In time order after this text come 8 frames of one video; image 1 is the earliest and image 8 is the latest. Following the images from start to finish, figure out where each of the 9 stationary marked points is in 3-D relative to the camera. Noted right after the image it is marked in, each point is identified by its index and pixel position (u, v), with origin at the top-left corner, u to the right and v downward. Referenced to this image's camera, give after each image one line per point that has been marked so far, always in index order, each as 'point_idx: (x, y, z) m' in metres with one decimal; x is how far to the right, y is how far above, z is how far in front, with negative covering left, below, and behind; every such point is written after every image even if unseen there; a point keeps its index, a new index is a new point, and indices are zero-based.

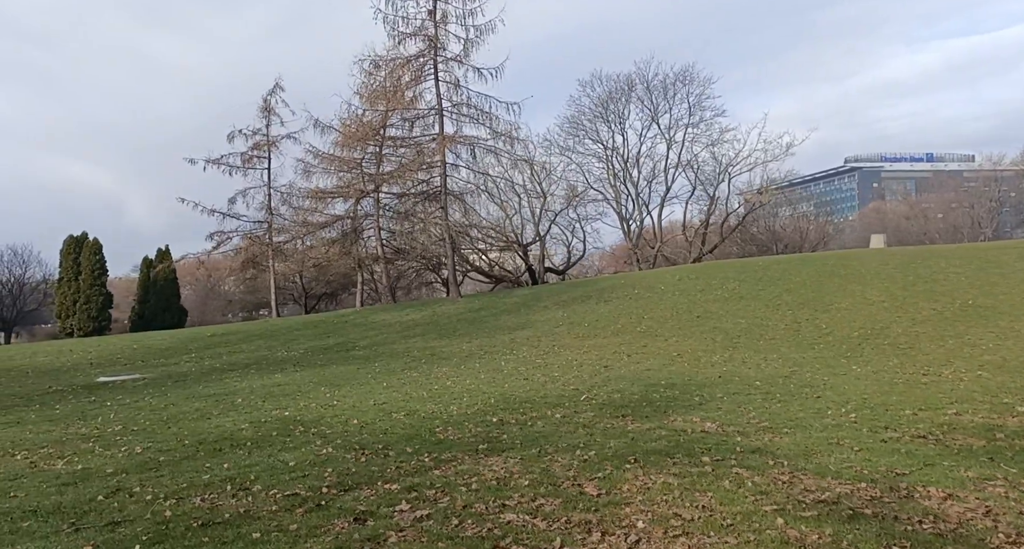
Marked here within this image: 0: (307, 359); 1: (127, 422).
0: (-4.4, -1.6, +14.6) m
1: (-4.7, -1.6, +9.2) m
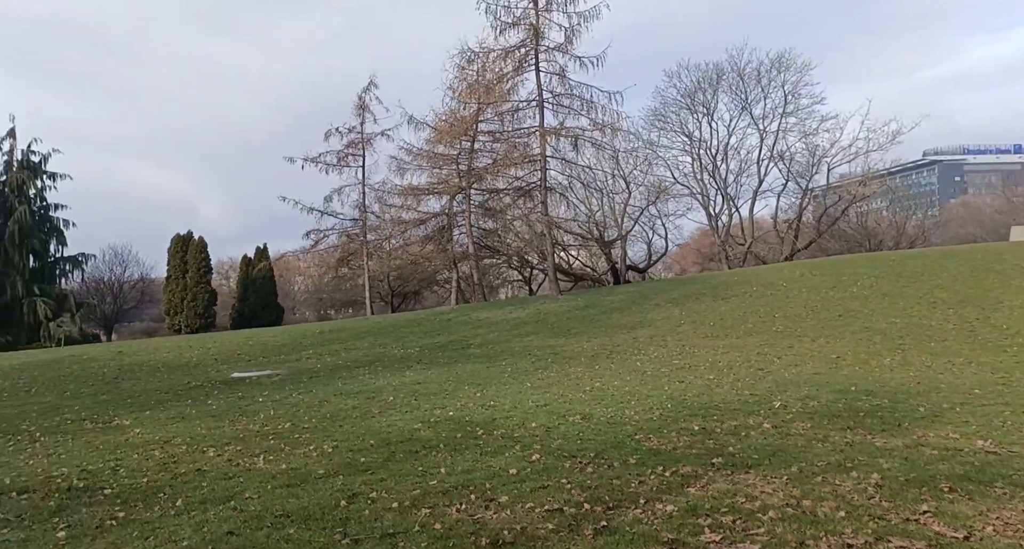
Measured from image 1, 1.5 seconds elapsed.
0: (-1.8, -1.6, +14.8) m
1: (-2.8, -1.7, +9.5) m
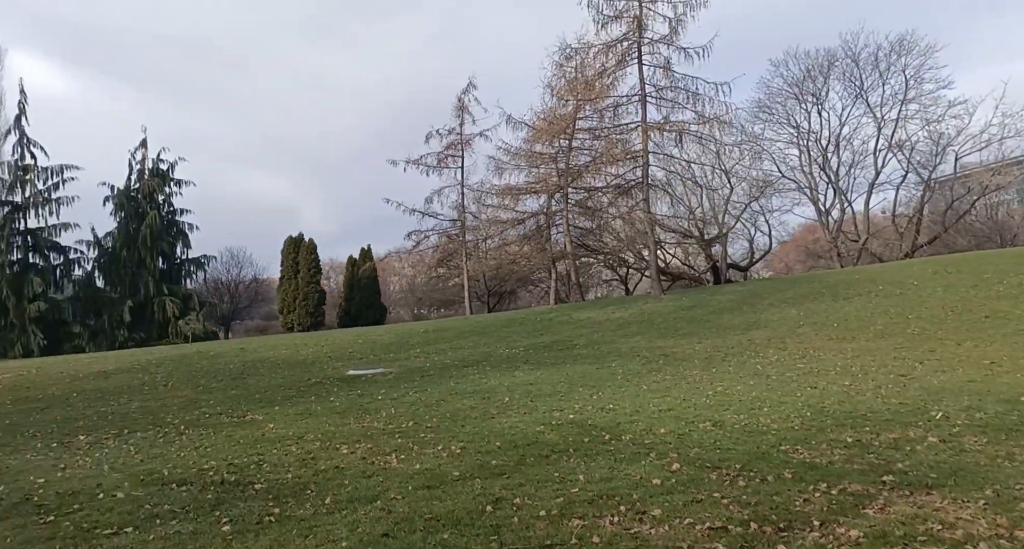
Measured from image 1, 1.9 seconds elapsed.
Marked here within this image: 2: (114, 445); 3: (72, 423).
0: (+0.4, -1.6, +14.8) m
1: (-1.3, -1.7, +9.7) m
2: (-4.4, -1.9, +8.7) m
3: (-6.2, -2.1, +11.1) m
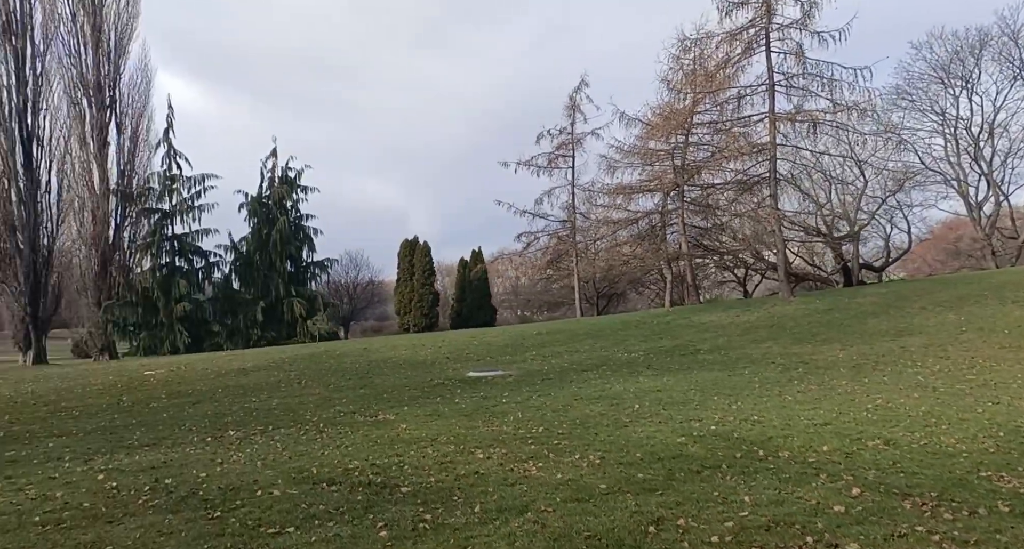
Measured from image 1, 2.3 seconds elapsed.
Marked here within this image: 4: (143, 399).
0: (+2.8, -1.6, +14.3) m
1: (+0.3, -1.7, +9.5) m
2: (-2.9, -2.0, +9.0) m
3: (-4.3, -2.2, +11.6) m
4: (-7.6, -2.6, +16.4) m
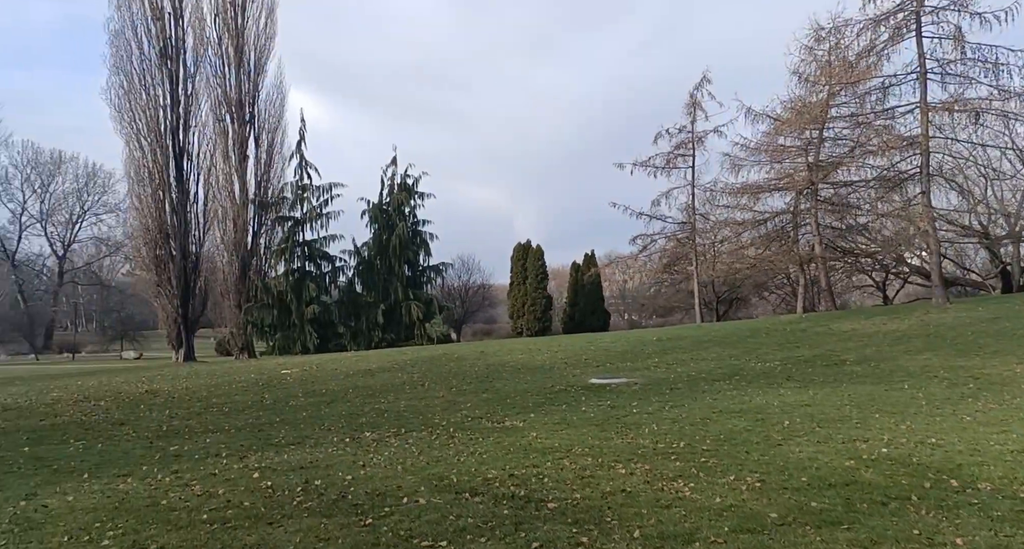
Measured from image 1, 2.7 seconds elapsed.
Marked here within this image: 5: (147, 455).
0: (+5.0, -1.7, +13.4) m
1: (+1.9, -1.8, +9.0) m
2: (-1.3, -2.0, +8.9) m
3: (-2.4, -2.2, +11.7) m
4: (-5.0, -2.7, +17.0) m
5: (-4.4, -2.2, +9.6) m
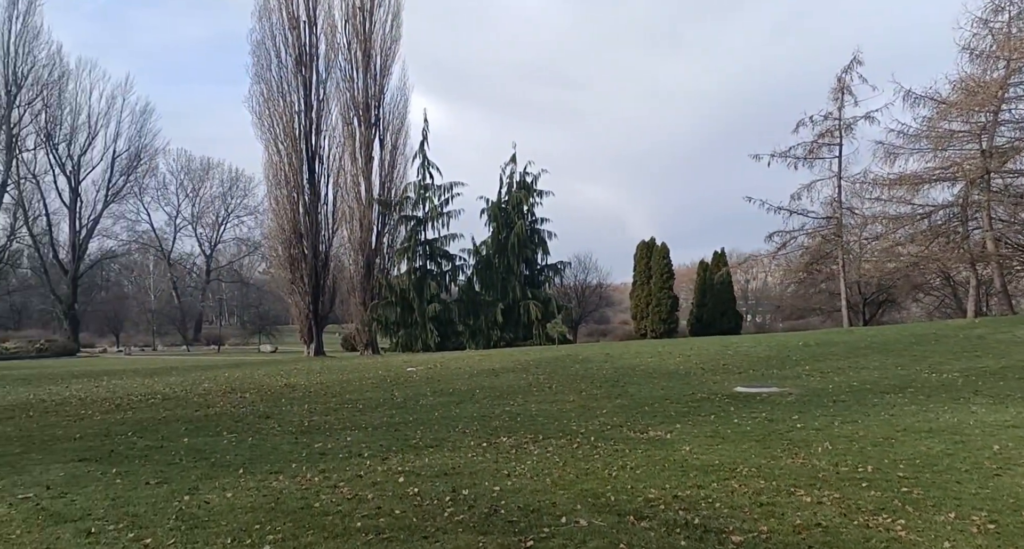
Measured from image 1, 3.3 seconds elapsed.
0: (+7.2, -1.7, +11.9) m
1: (+3.5, -1.8, +8.0) m
2: (+0.3, -2.0, +8.4) m
3: (-0.3, -2.2, +11.3) m
4: (-2.2, -2.6, +16.8) m
5: (-2.7, -2.2, +9.5) m
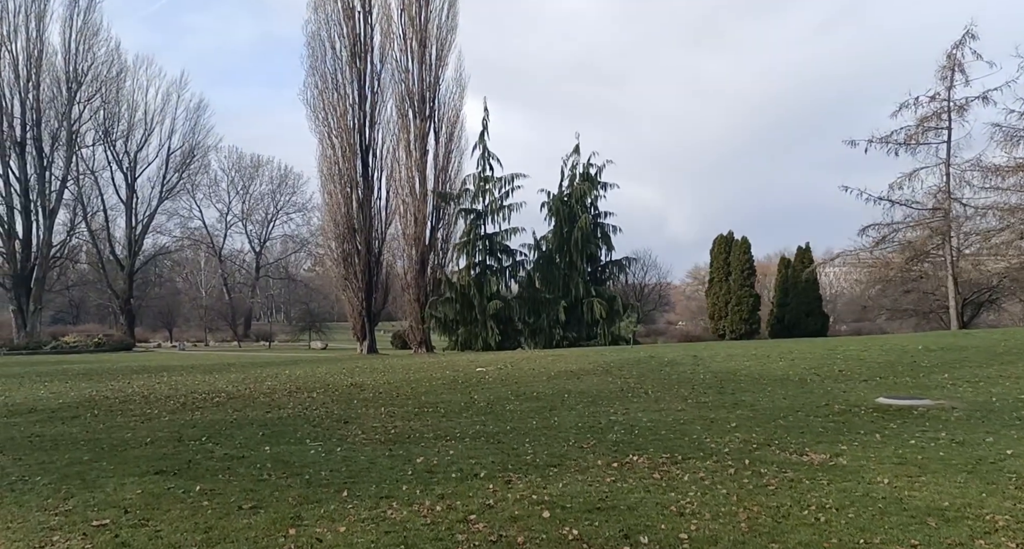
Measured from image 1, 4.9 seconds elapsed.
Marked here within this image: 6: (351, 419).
0: (+8.8, -1.6, +10.1) m
1: (+4.8, -1.7, +6.3) m
2: (+1.7, -1.9, +6.9) m
3: (+1.2, -2.1, +9.8) m
4: (-0.4, -2.5, +15.5) m
5: (-1.2, -2.1, +8.1) m
6: (-2.9, -2.6, +13.7) m
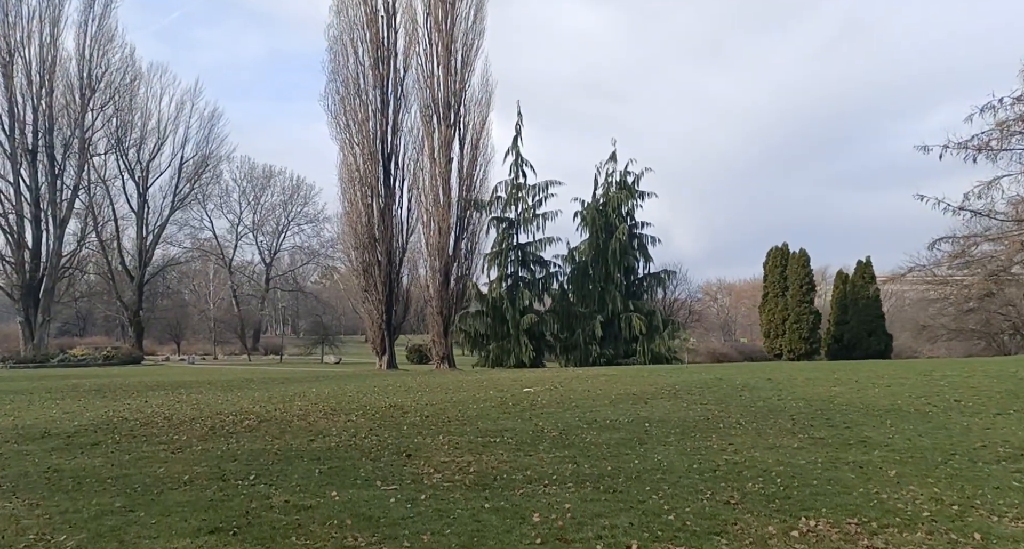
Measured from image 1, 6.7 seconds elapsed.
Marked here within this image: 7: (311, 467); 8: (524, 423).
0: (+10.0, -1.9, +8.3) m
1: (+6.1, -1.8, +4.5) m
2: (+2.9, -2.0, +5.2) m
3: (+2.5, -2.3, +8.1) m
4: (+1.0, -2.8, +13.7) m
5: (0.0, -2.2, +6.4) m
6: (-1.6, -2.8, +12.0) m
7: (-2.8, -2.6, +10.5) m
8: (+0.2, -2.9, +14.9) m
